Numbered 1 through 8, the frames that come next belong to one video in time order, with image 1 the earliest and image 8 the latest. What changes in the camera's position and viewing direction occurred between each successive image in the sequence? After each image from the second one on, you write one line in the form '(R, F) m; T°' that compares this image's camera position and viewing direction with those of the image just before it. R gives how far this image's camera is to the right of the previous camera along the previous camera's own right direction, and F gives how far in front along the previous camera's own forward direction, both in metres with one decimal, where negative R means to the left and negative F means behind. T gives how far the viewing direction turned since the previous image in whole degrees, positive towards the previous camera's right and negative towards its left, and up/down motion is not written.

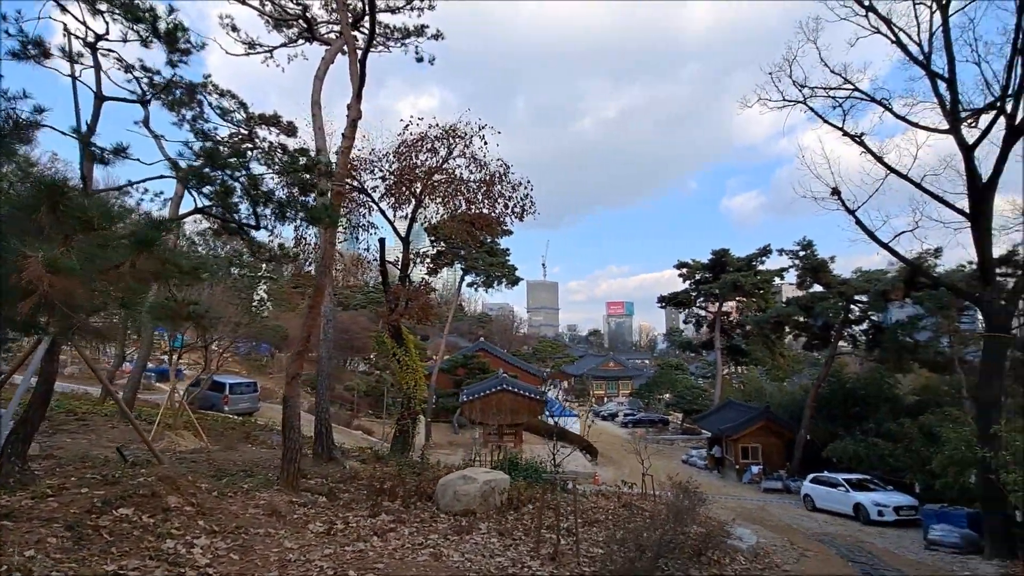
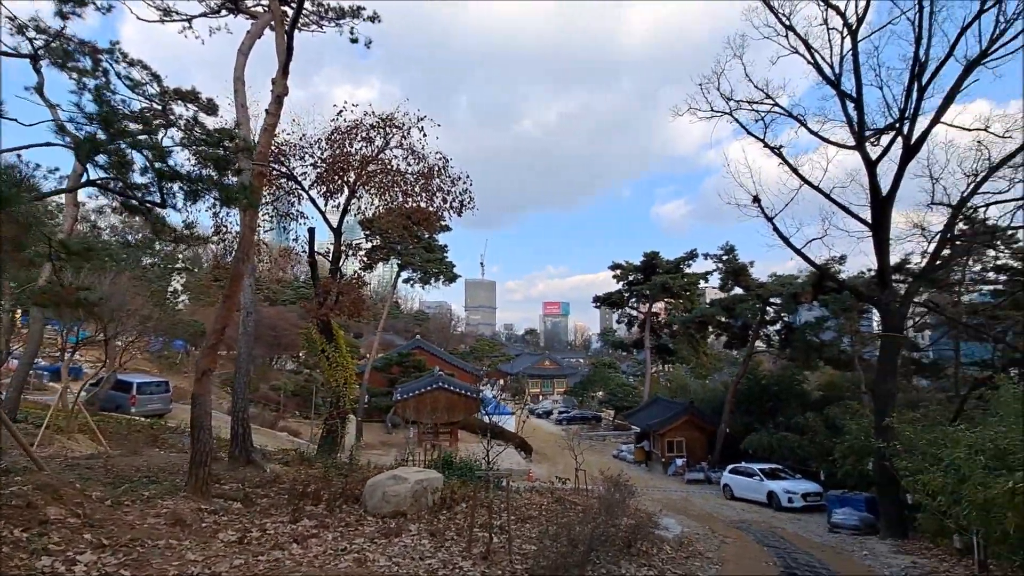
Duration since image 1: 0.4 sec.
(0.0, +0.1) m; +7°
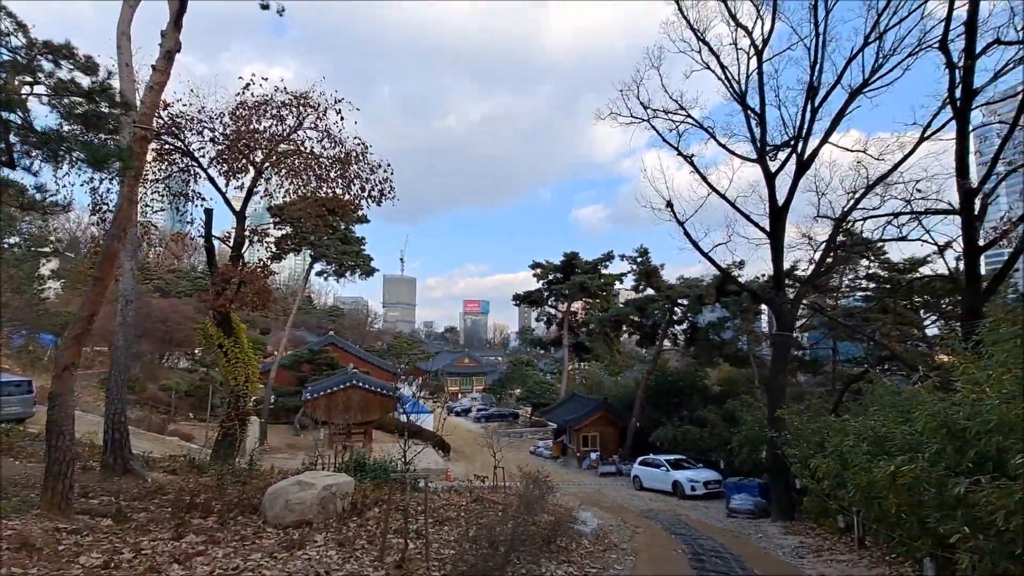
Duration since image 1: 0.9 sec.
(0.0, +0.2) m; +9°
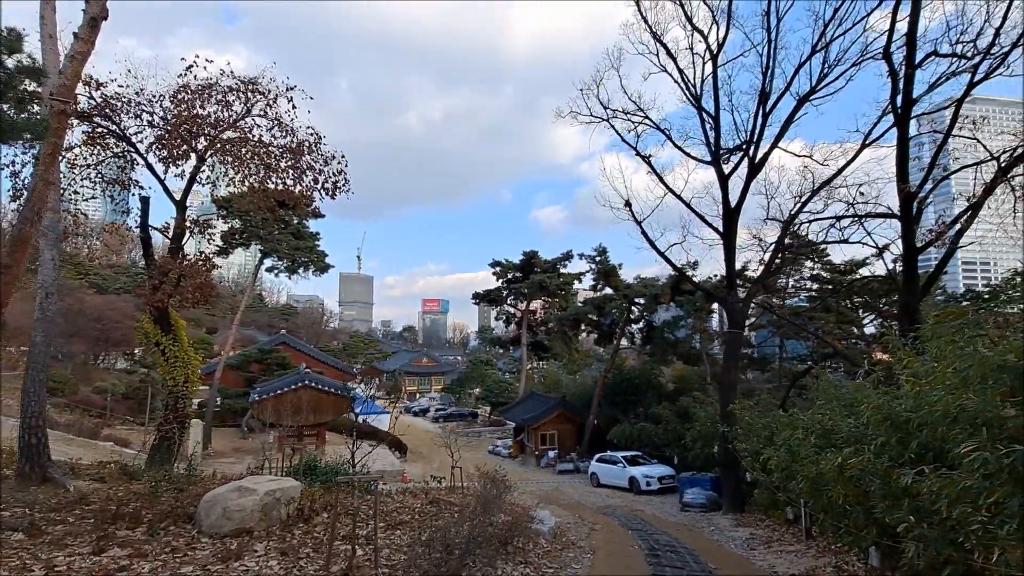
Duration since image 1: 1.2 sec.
(0.0, +0.1) m; +5°
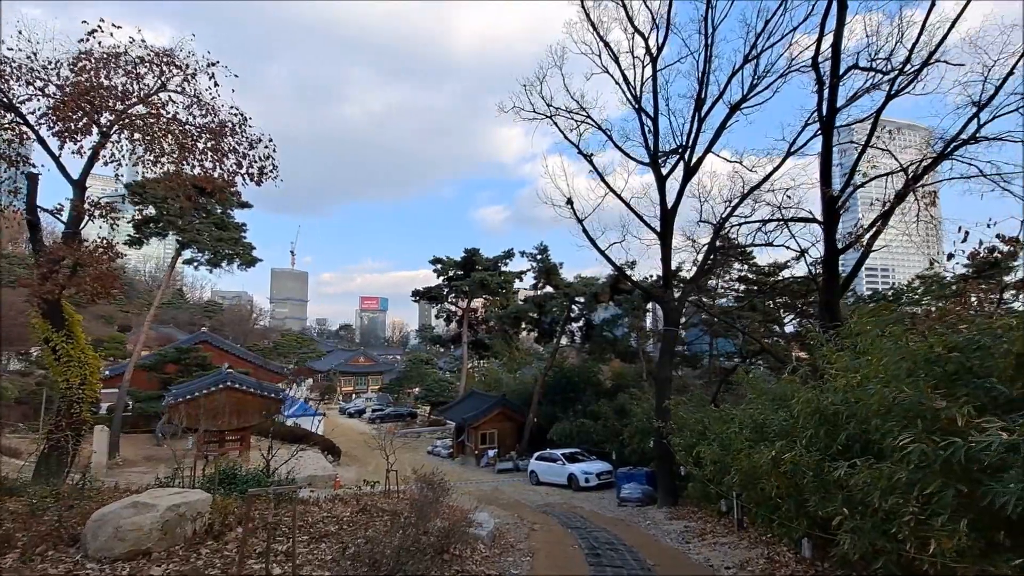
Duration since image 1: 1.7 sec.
(0.0, +0.2) m; +7°
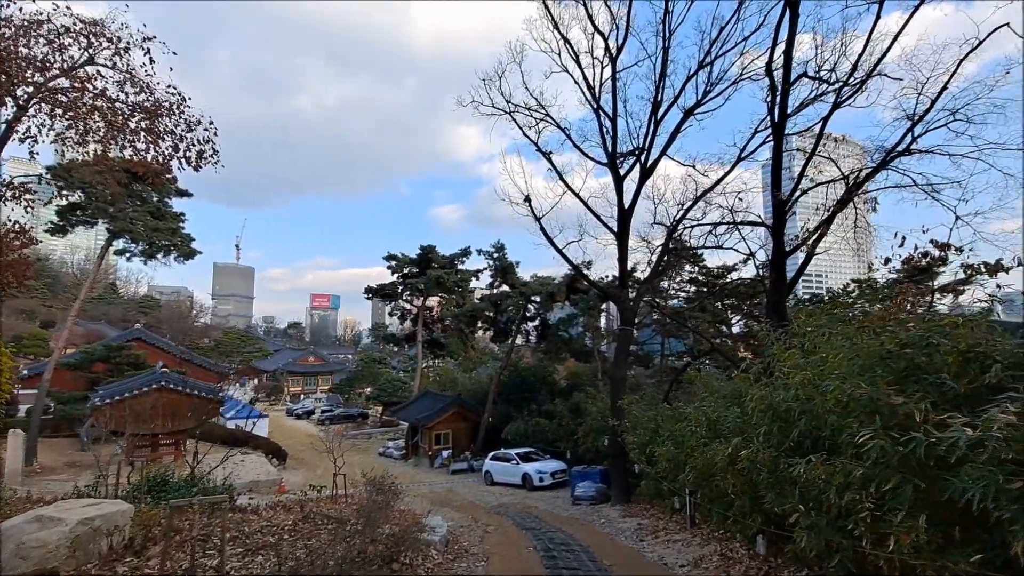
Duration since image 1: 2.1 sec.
(0.0, +0.2) m; +5°
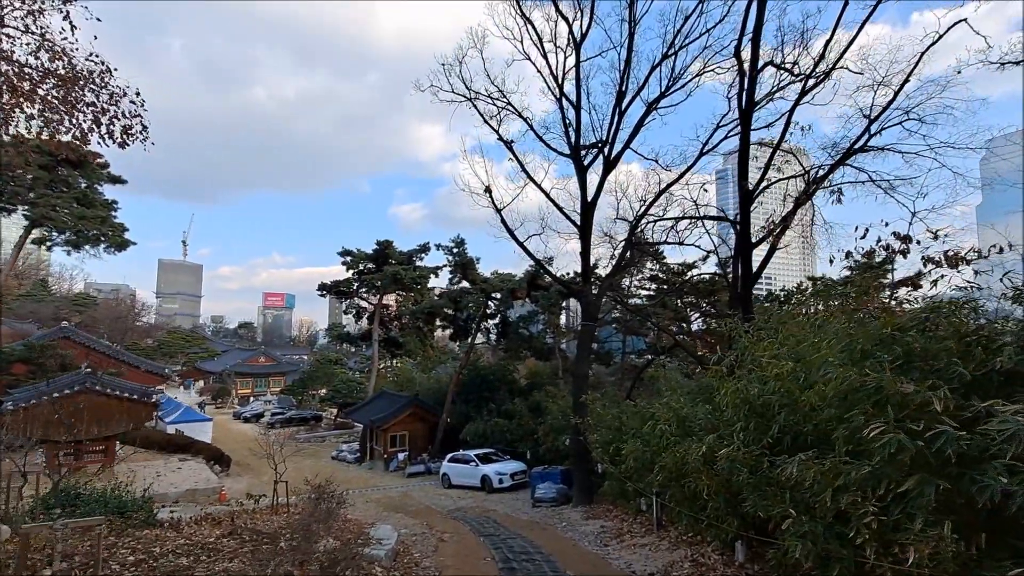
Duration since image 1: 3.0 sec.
(0.0, +0.5) m; +4°
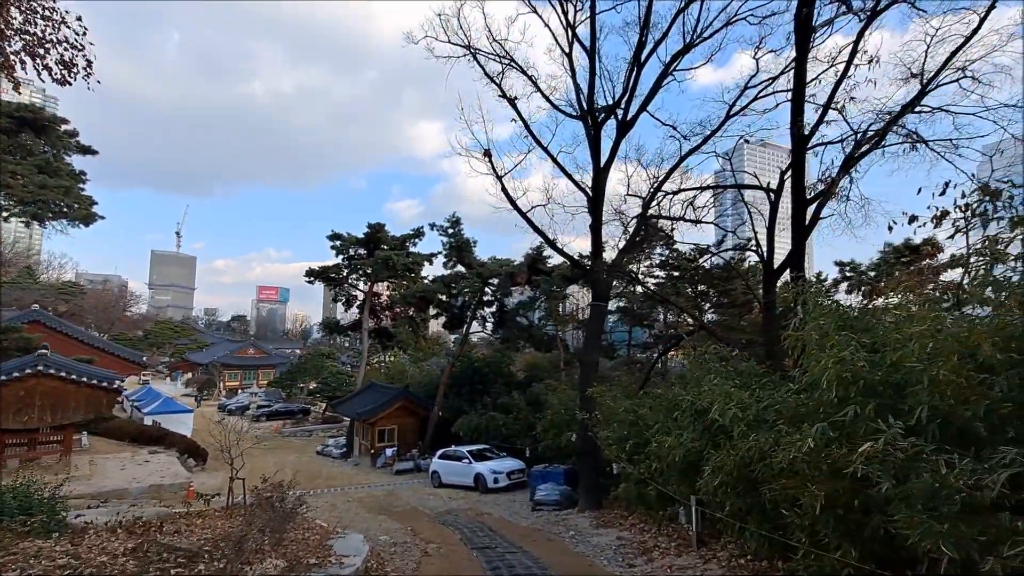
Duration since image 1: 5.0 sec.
(-0.1, +1.2) m; 0°
